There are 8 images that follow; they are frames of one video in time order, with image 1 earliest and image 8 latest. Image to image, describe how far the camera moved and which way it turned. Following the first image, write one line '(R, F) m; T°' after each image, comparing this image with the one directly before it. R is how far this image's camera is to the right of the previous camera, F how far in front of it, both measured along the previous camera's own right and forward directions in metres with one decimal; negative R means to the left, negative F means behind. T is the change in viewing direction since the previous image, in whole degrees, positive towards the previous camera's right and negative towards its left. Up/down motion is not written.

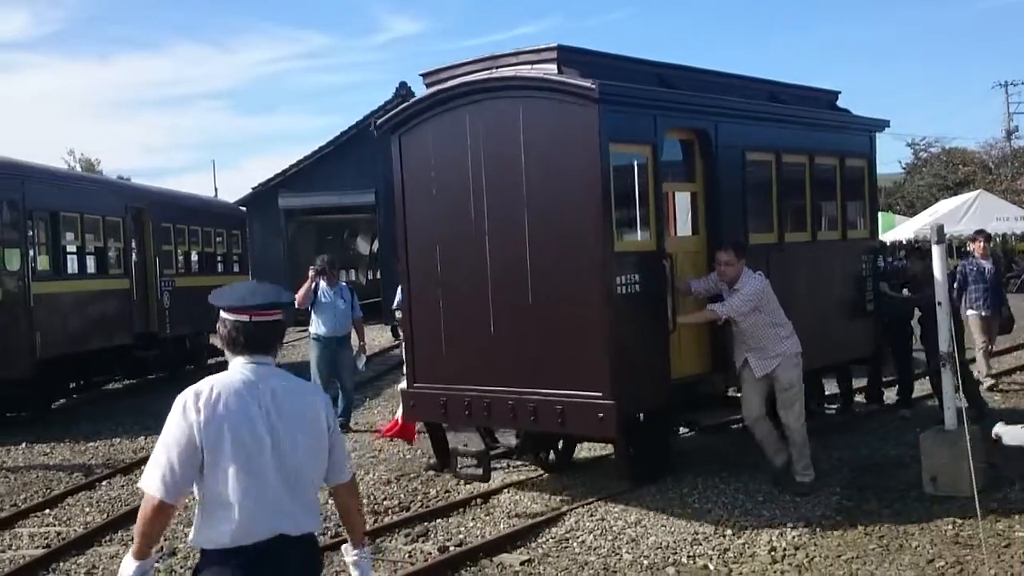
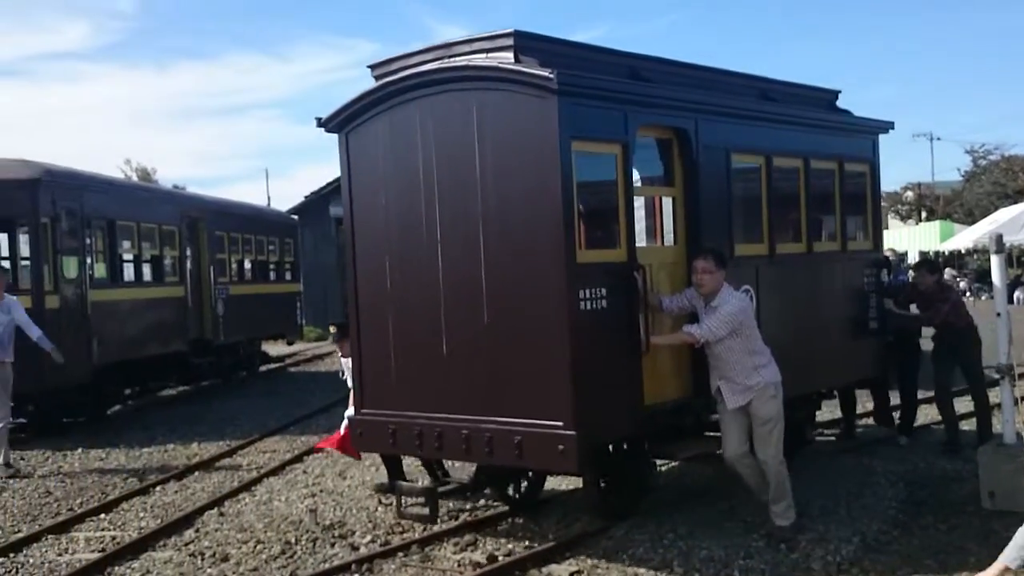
(+0.5, +0.2) m; -3°
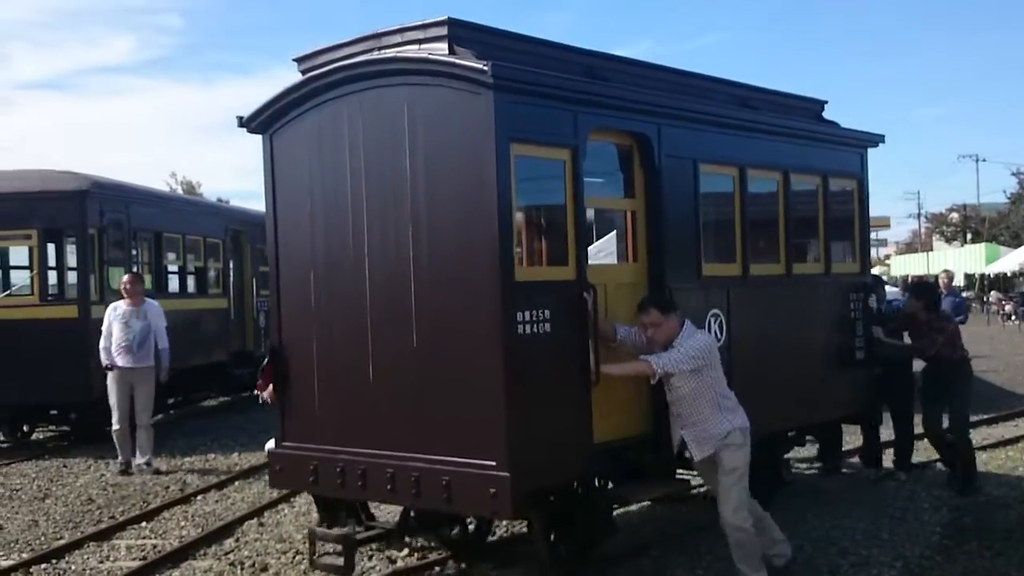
(+0.6, 0.0) m; -3°
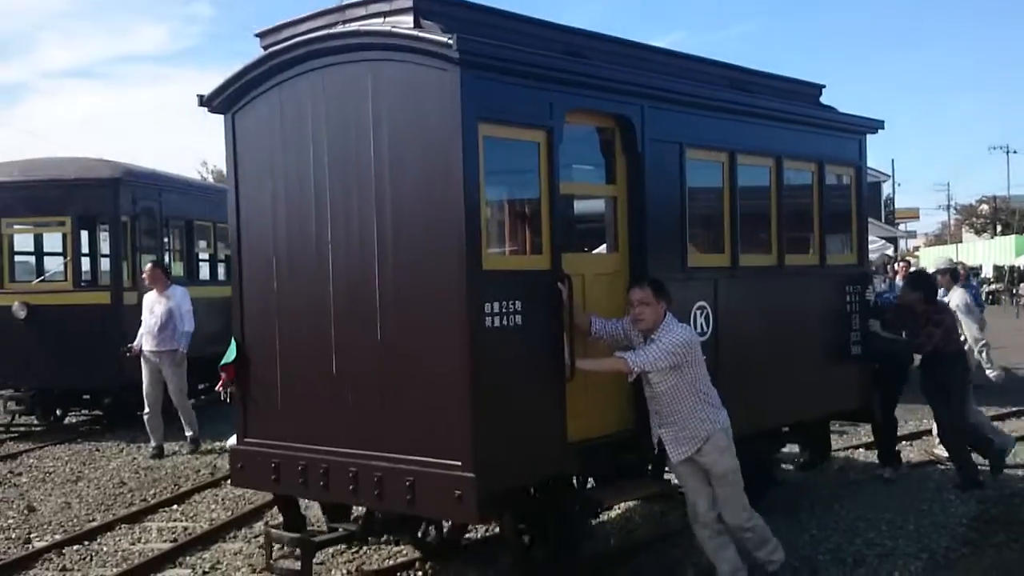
(+0.3, -0.1) m; -2°
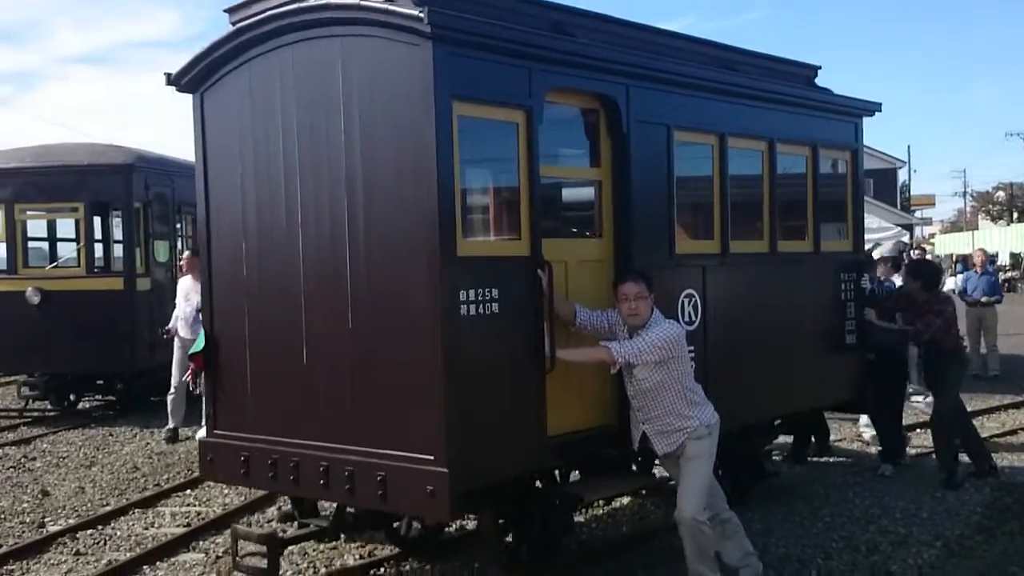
(+0.2, +0.1) m; -1°
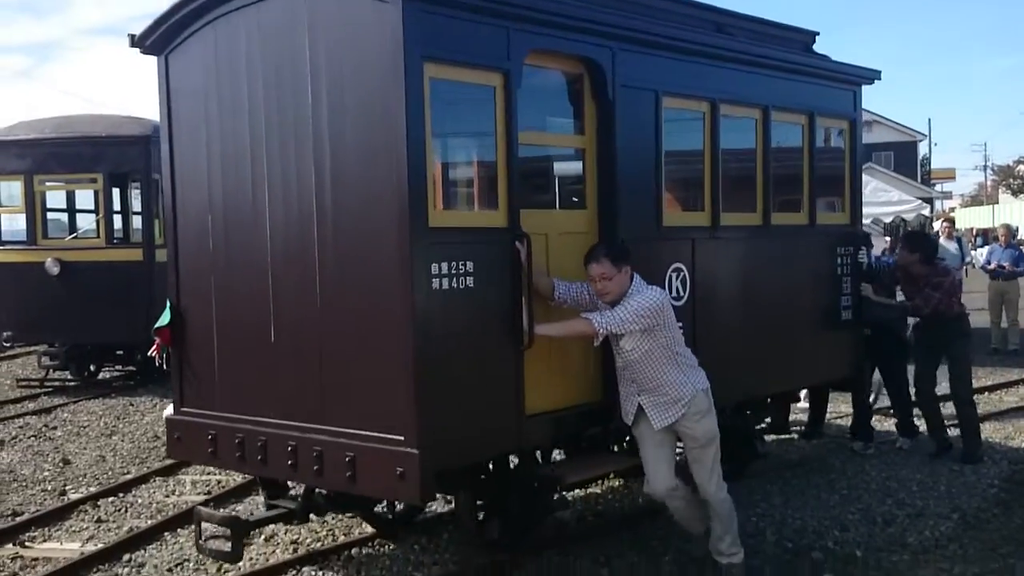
(+0.2, 0.0) m; -1°
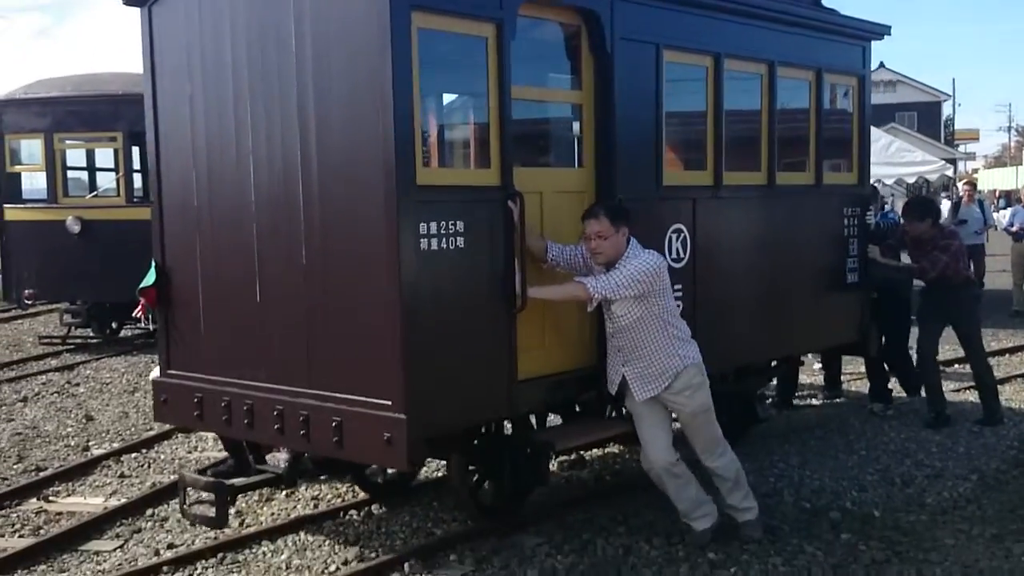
(+0.2, 0.0) m; -1°
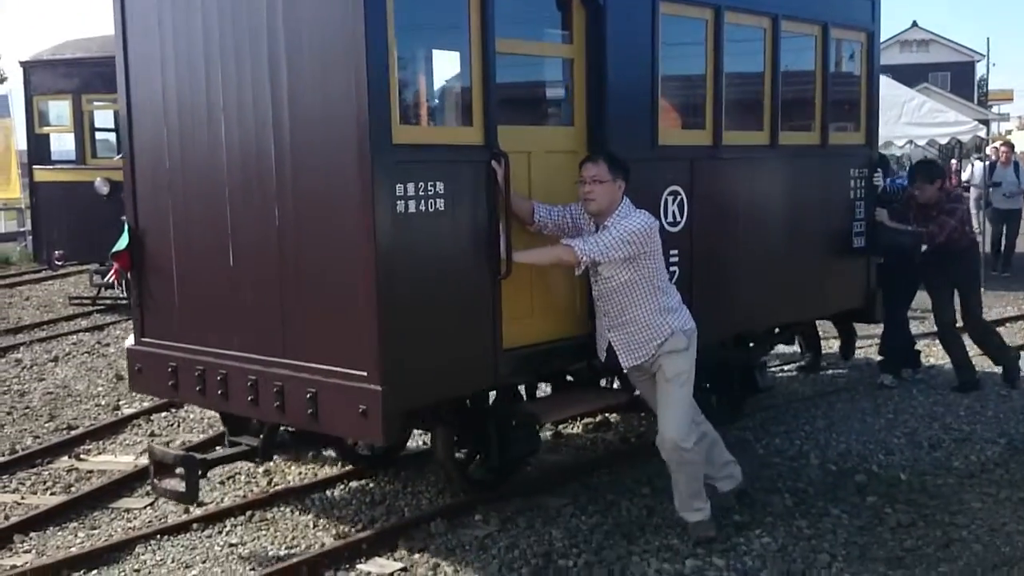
(+0.2, 0.0) m; -2°
